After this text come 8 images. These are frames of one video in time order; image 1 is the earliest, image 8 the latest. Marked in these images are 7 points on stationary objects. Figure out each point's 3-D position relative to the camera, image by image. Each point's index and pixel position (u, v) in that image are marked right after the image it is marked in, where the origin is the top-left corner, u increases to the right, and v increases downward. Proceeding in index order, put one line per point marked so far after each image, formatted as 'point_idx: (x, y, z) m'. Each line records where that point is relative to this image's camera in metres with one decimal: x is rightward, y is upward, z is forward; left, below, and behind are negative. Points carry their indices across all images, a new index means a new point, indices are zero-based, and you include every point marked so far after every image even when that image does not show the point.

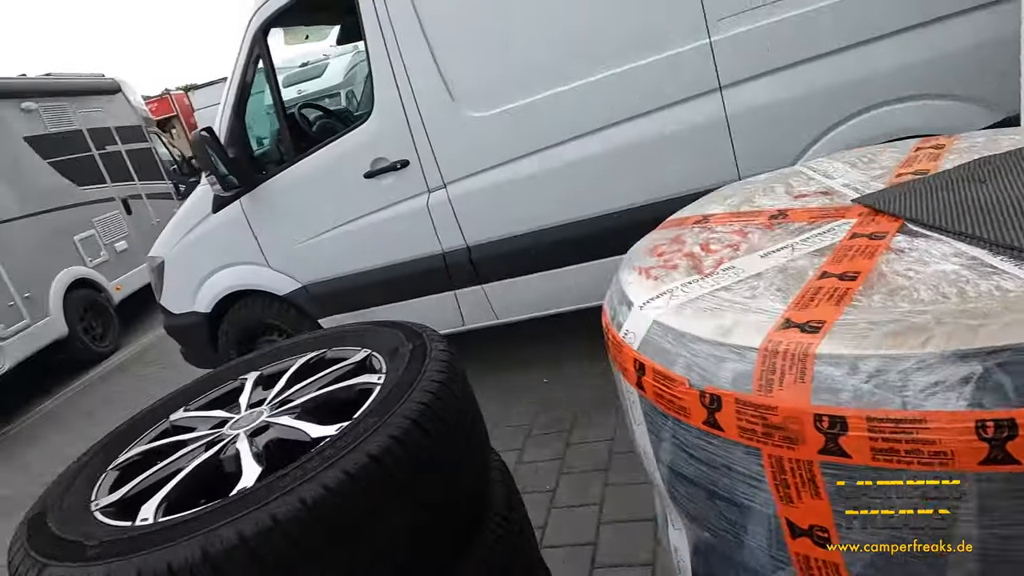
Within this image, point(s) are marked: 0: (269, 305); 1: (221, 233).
0: (-1.5, -0.1, +4.2) m
1: (-1.8, +0.3, +4.1) m
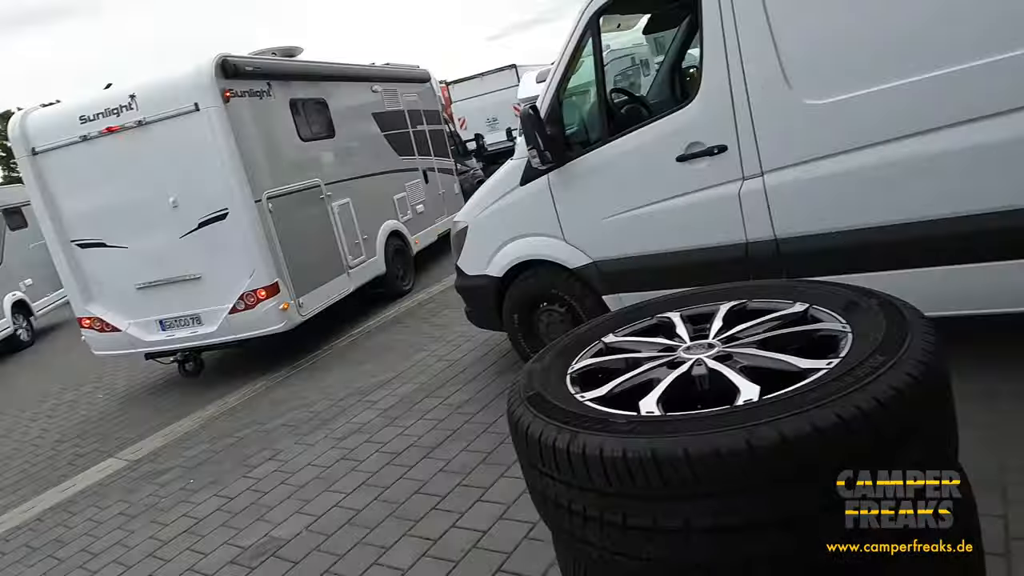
0: (+0.3, +0.1, +4.5) m
1: (+0.1, +0.5, +4.4) m
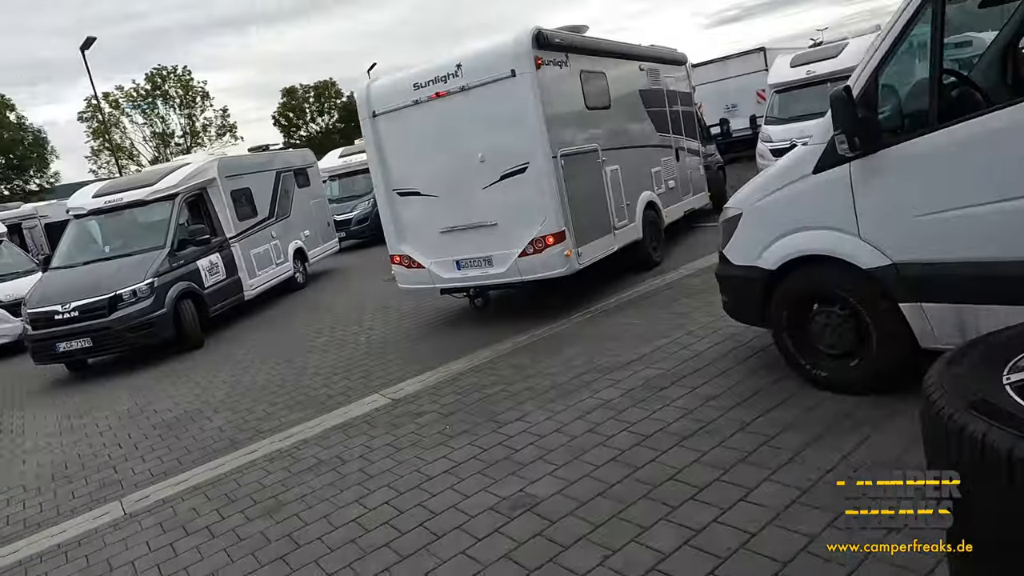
0: (+2.0, +0.1, +4.1) m
1: (+1.9, +0.6, +4.1) m
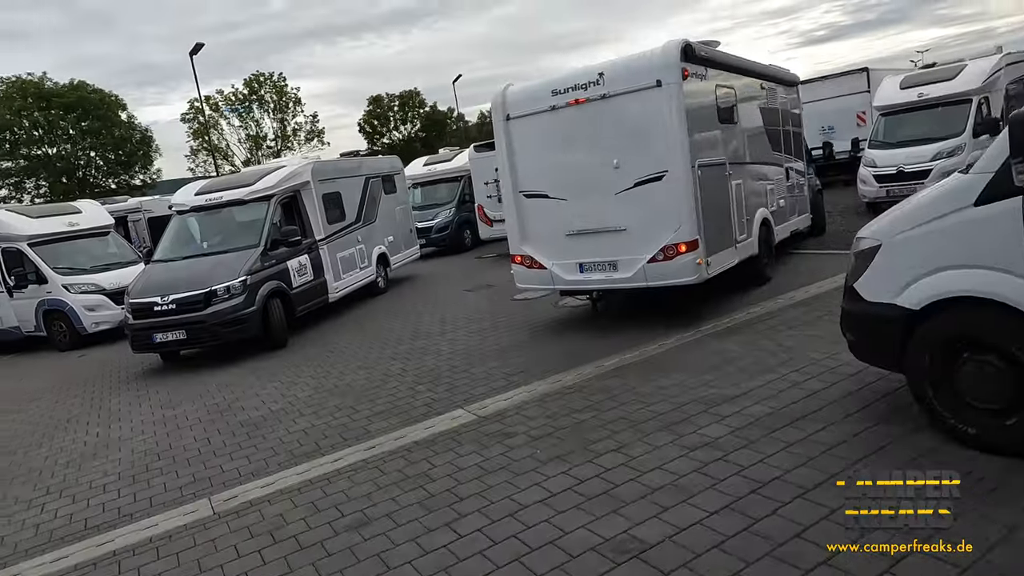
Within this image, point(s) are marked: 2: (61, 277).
0: (+2.7, -0.2, +3.6) m
1: (+2.6, +0.3, +3.6) m
2: (-9.1, +0.2, +13.3) m
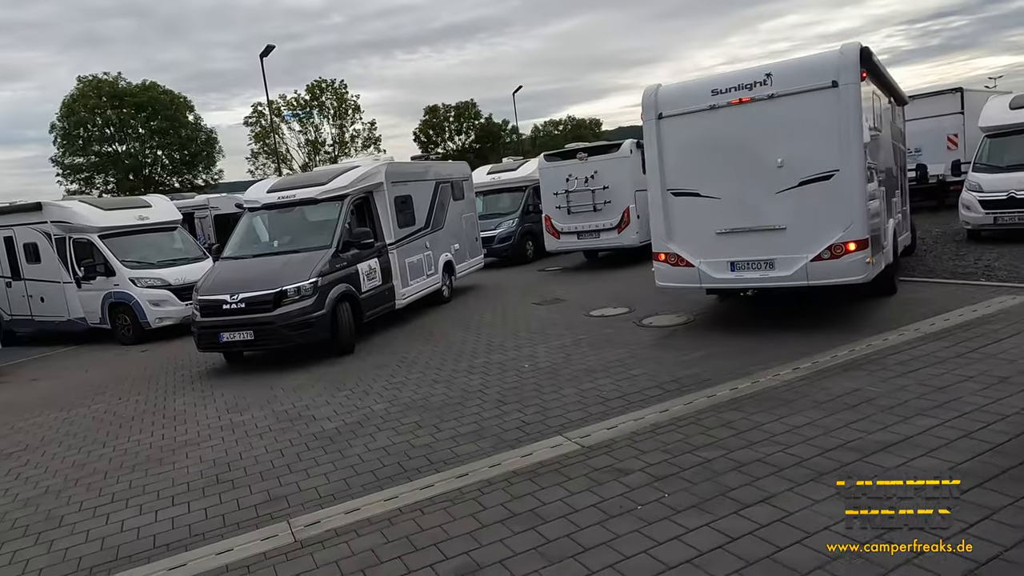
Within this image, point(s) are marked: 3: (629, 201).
0: (+3.4, -0.4, +2.8) m
1: (+3.3, +0.1, +2.8) m
2: (-7.7, +0.4, +13.2) m
3: (+2.8, +2.1, +15.6) m
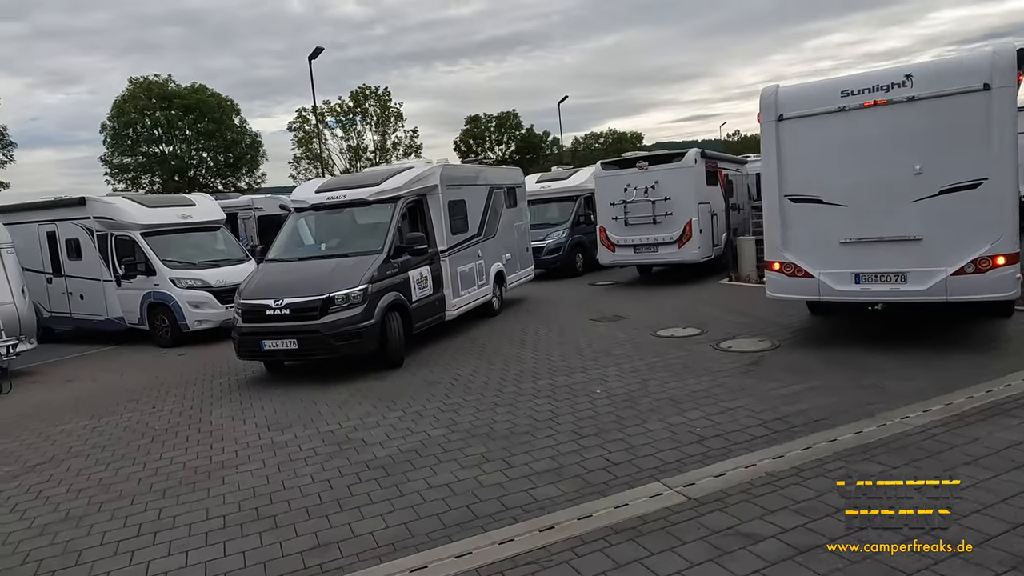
0: (+4.0, -0.6, +1.8) m
1: (+3.9, -0.1, +1.8) m
2: (-6.6, +0.3, +12.8) m
3: (+4.0, +1.6, +14.7) m
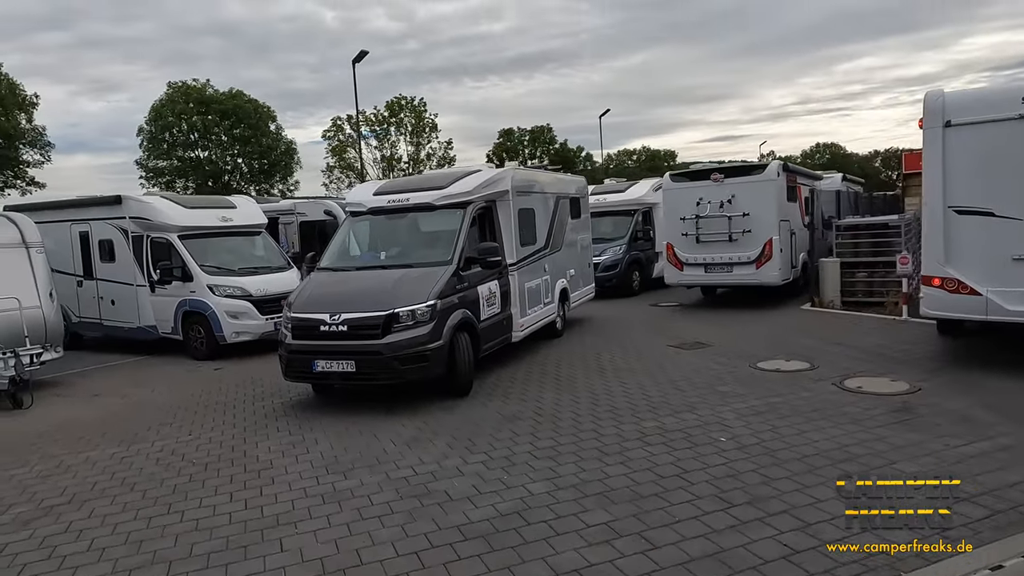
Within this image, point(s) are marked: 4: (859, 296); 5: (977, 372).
0: (+4.8, -0.8, +0.4) m
1: (+4.7, -0.3, +0.5) m
2: (-5.4, +0.2, +11.8) m
3: (+5.3, +1.1, +13.4) m
4: (+7.4, -0.2, +14.1) m
5: (+5.4, -1.0, +7.7) m
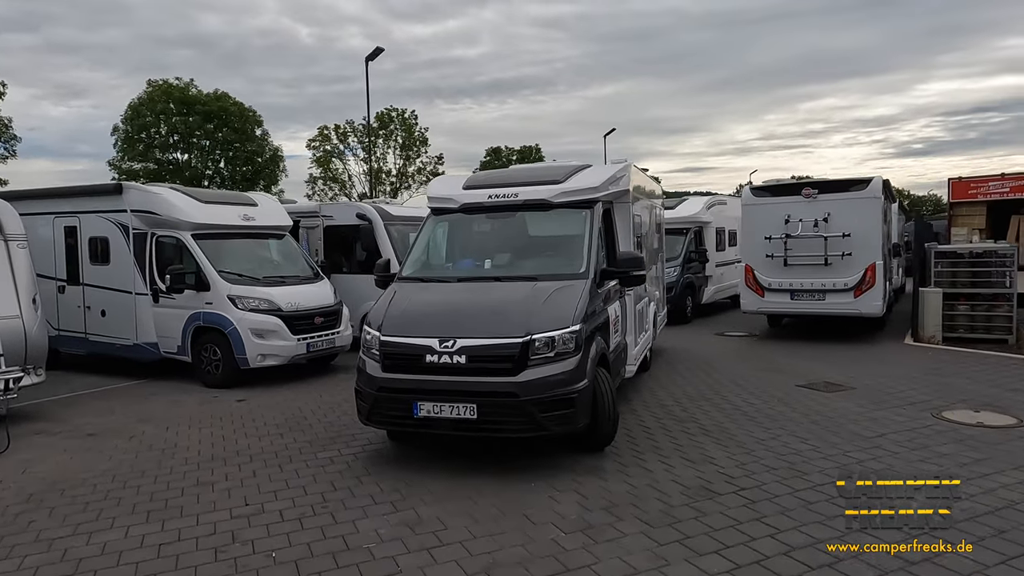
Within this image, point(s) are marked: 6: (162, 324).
0: (+6.6, -0.9, -1.2) m
1: (+6.5, -0.4, -1.1) m
2: (-4.1, 0.0, +9.6) m
3: (+6.5, +0.6, +11.8) m
4: (+8.5, -0.8, +12.6) m
5: (+6.8, -1.3, +6.0) m
6: (-5.3, -0.5, +10.1) m
